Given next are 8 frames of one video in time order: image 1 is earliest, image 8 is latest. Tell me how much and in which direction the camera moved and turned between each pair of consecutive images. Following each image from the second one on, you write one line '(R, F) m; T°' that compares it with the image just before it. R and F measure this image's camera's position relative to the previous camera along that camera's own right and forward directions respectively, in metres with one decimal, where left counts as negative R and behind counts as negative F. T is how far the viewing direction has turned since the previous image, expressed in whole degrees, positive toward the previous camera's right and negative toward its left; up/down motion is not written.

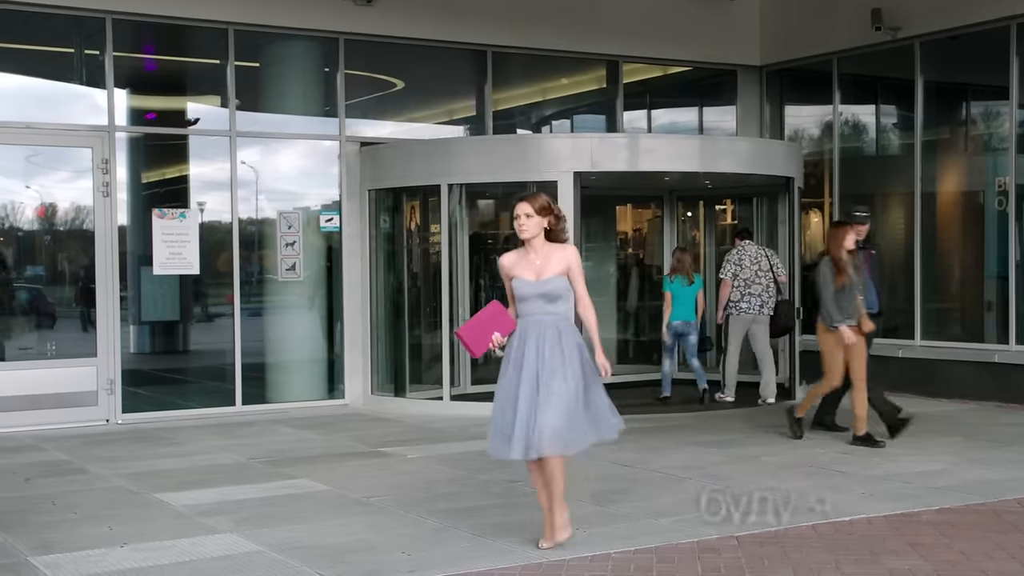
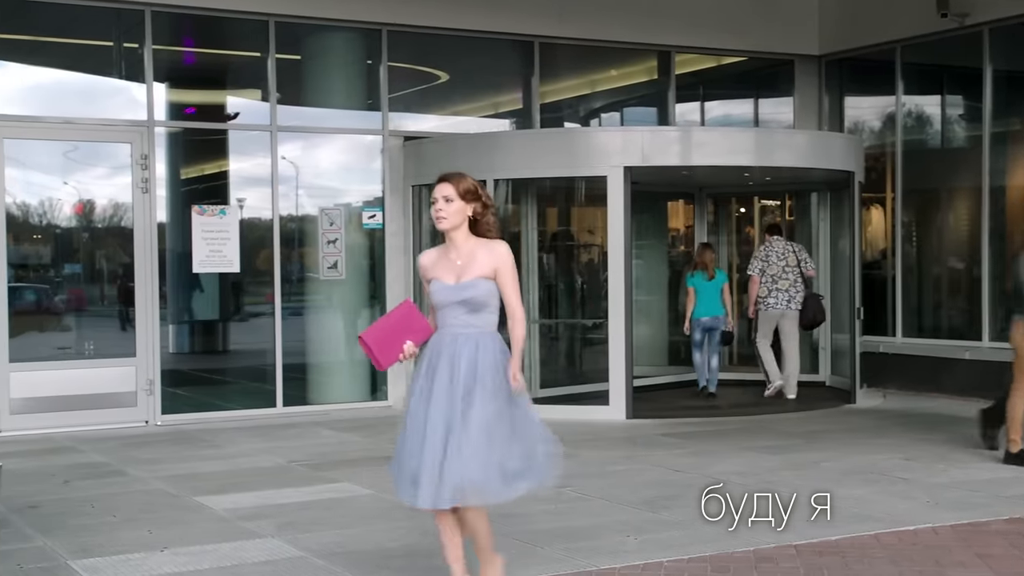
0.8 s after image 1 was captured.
(0.0, +0.4) m; -2°
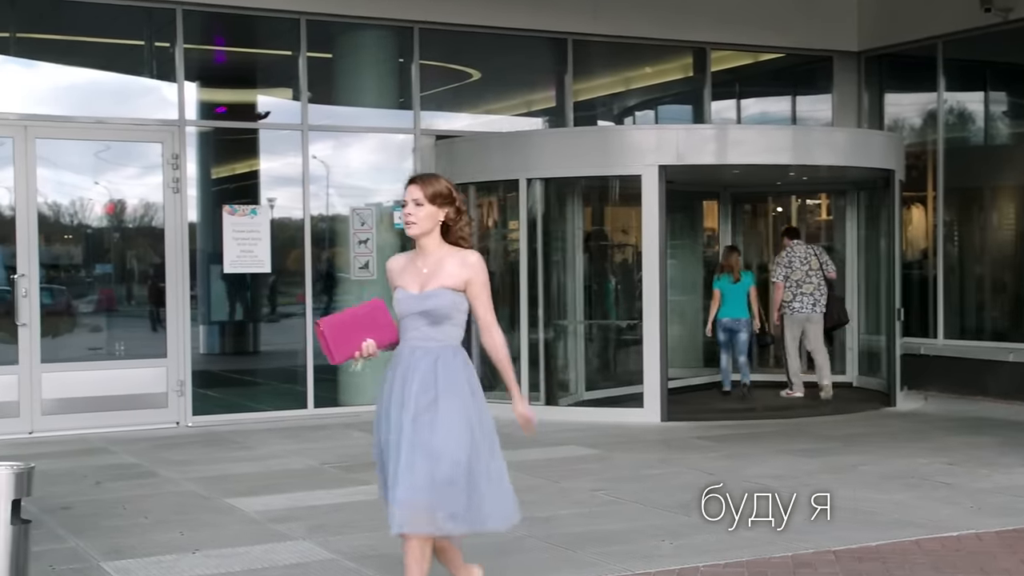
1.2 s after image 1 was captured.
(0.0, +0.2) m; -1°
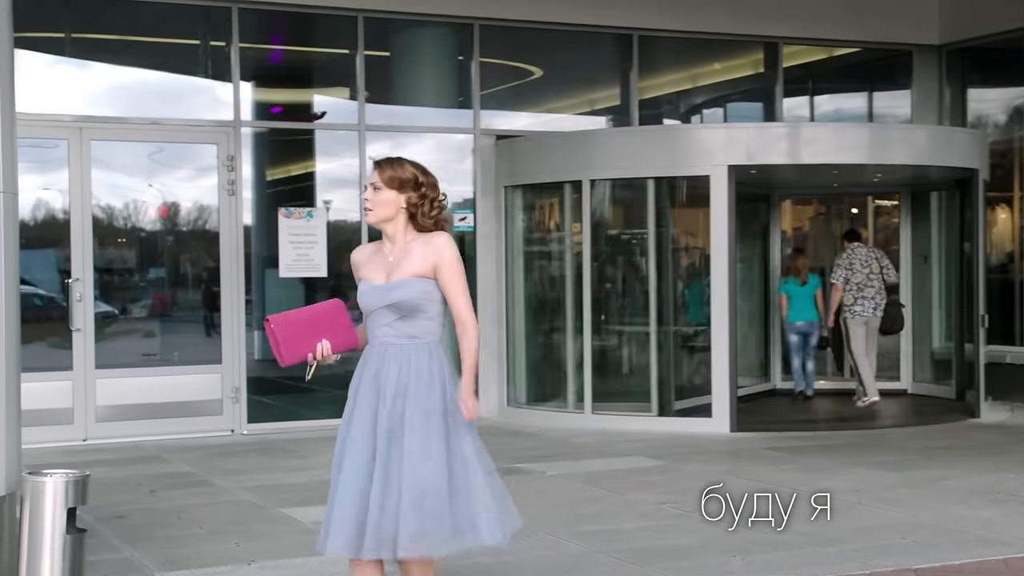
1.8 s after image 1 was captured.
(0.0, +0.4) m; -3°
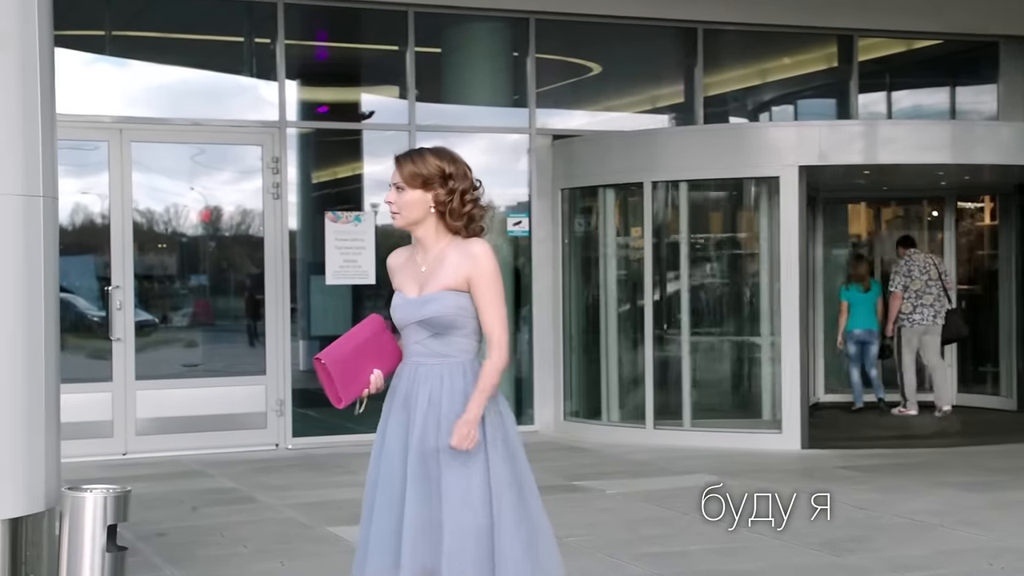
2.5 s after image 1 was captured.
(0.0, +0.6) m; -3°
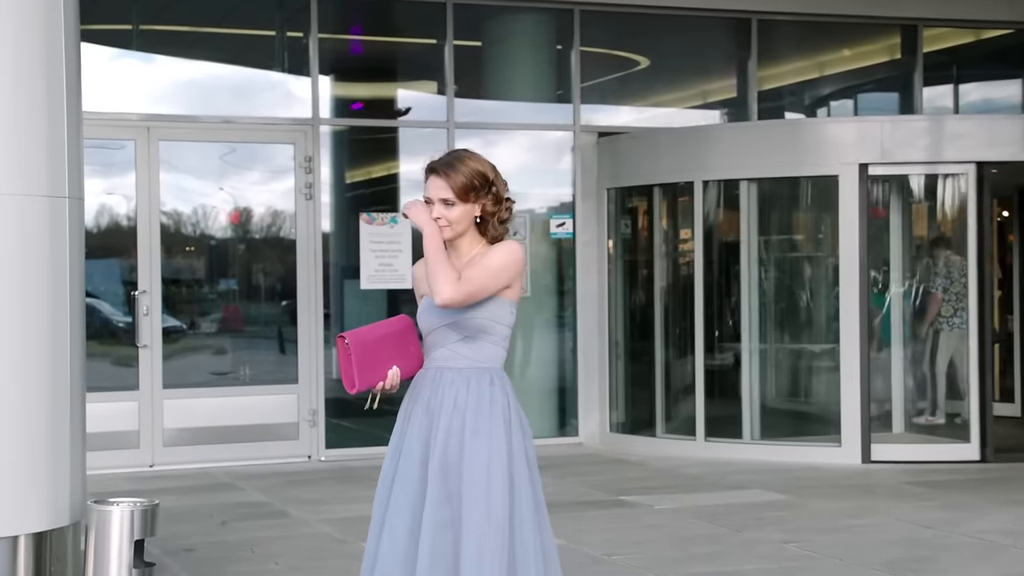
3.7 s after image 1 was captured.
(0.0, +0.5) m; -2°
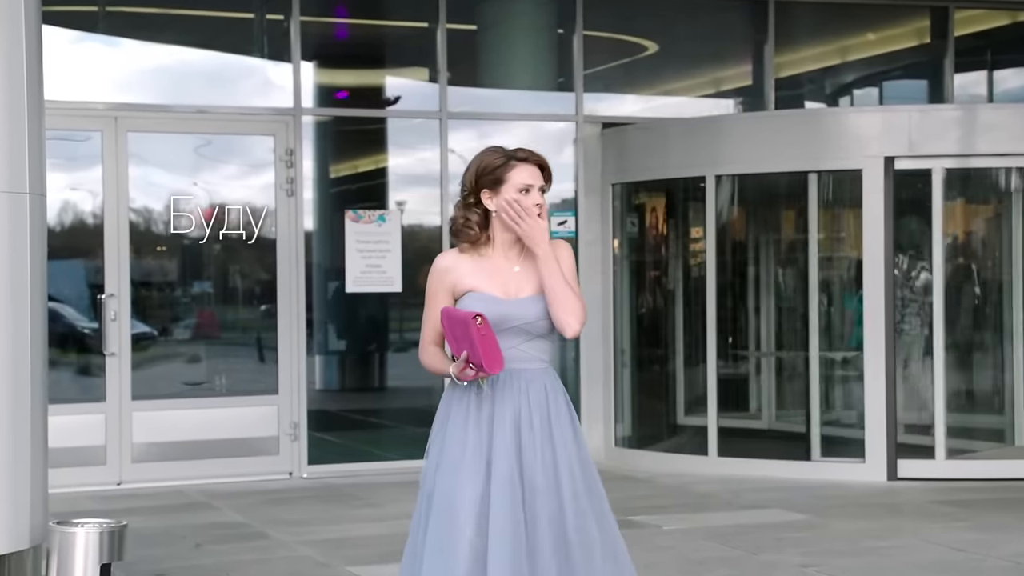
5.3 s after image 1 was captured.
(0.0, +0.8) m; 0°
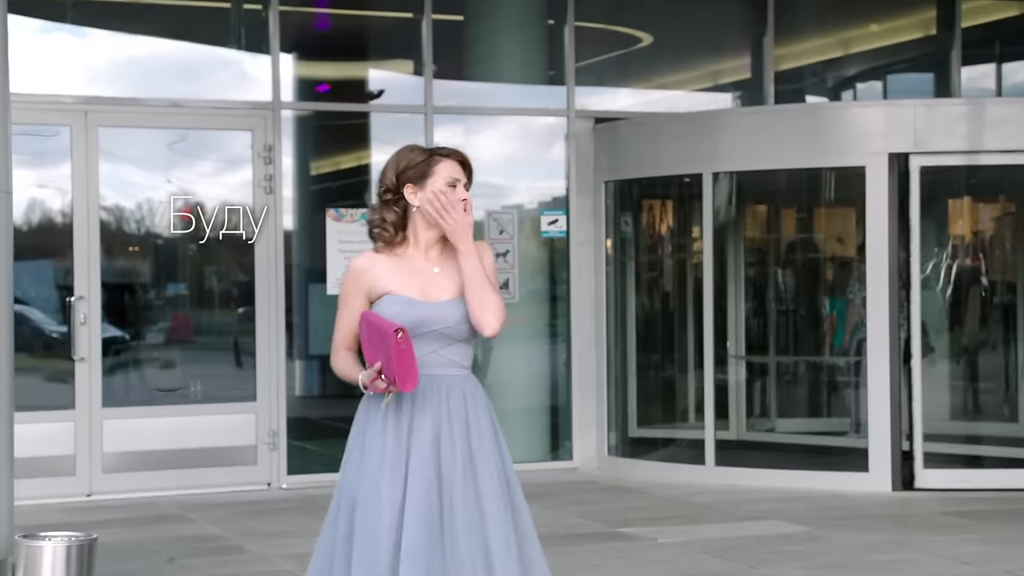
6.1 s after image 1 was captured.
(0.0, +0.4) m; 0°
